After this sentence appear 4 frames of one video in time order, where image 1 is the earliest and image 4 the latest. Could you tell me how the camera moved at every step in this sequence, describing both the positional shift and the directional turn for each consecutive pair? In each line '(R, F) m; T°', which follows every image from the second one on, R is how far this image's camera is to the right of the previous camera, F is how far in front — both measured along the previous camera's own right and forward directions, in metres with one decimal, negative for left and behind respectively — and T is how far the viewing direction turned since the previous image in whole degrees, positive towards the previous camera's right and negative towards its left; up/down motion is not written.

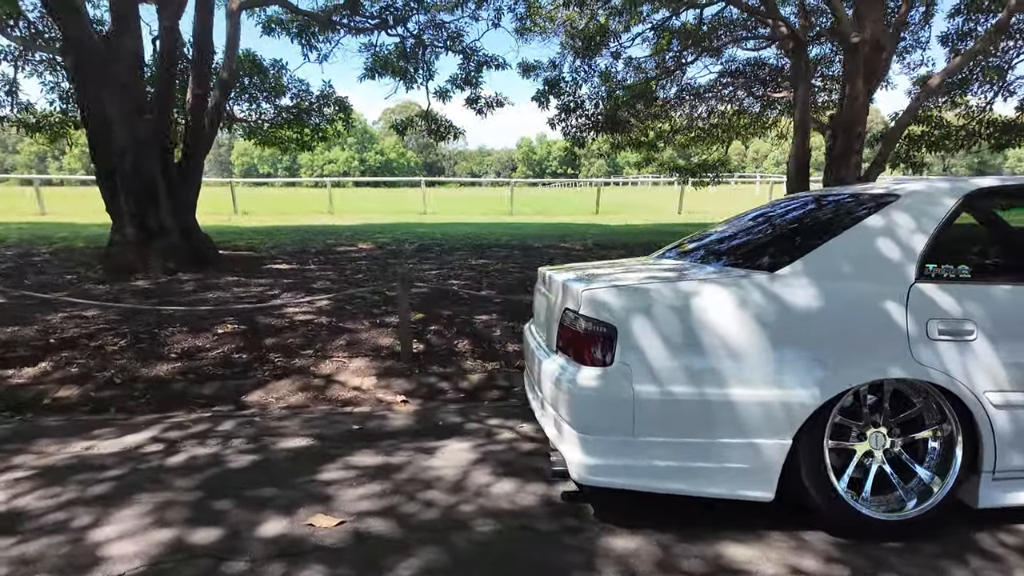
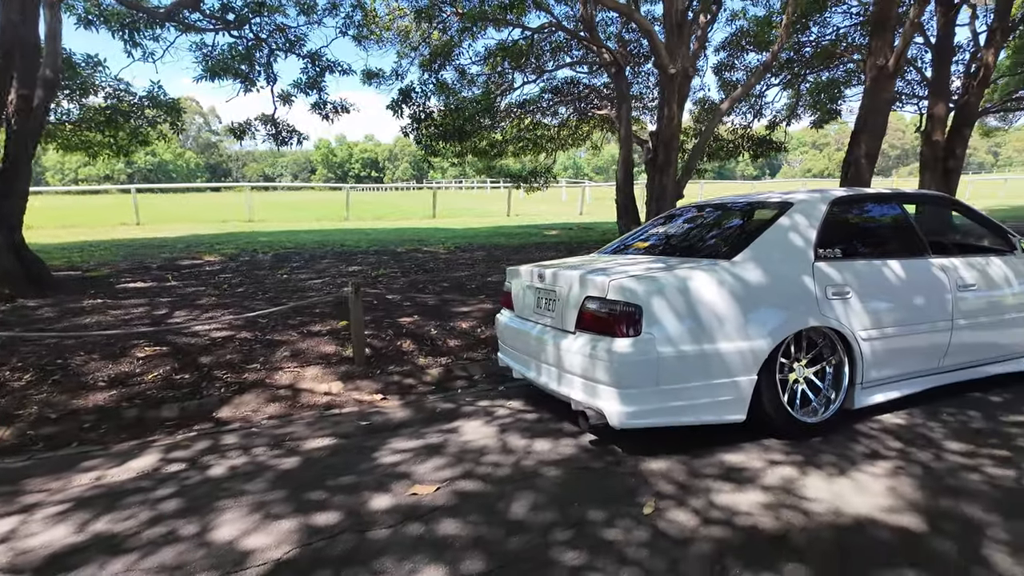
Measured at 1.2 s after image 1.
(-1.2, -0.4) m; +18°
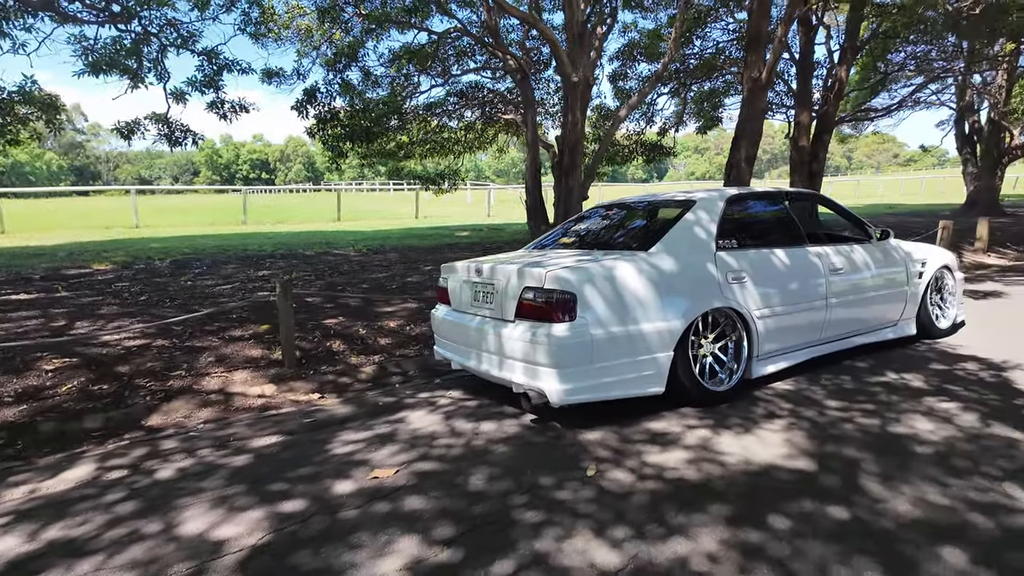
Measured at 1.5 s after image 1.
(-0.2, -0.2) m; +9°
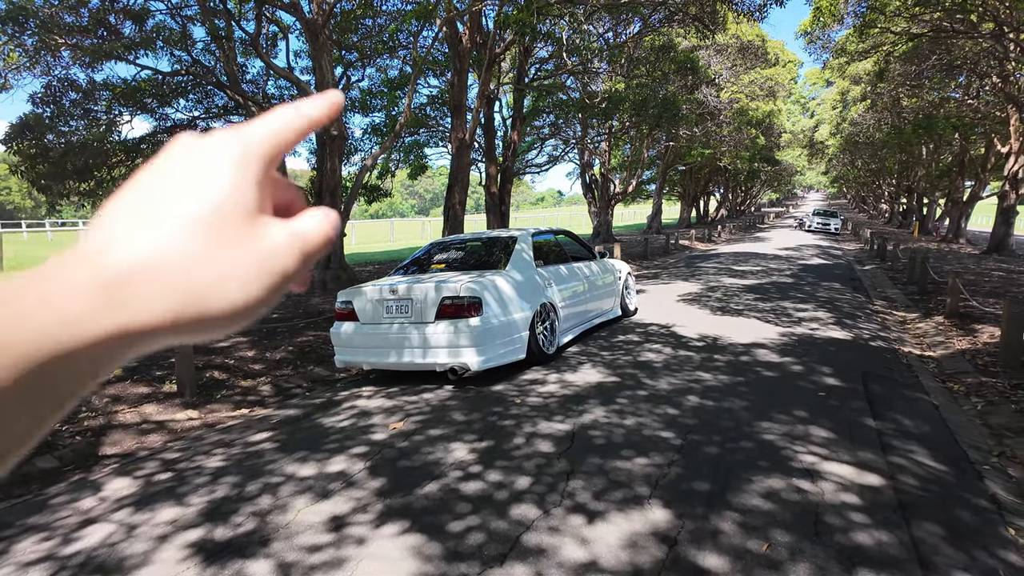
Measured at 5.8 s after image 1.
(-2.1, -1.3) m; +30°
